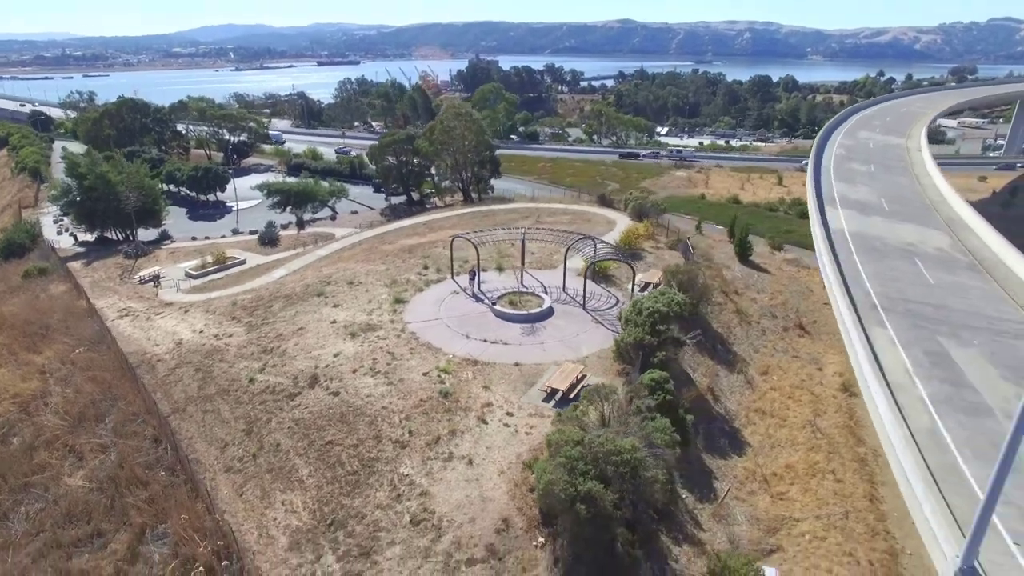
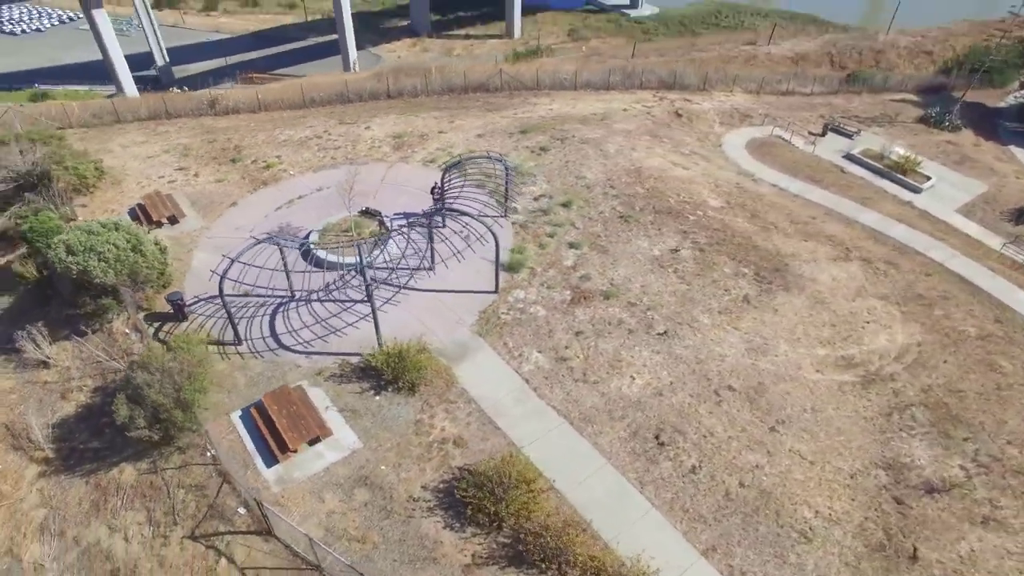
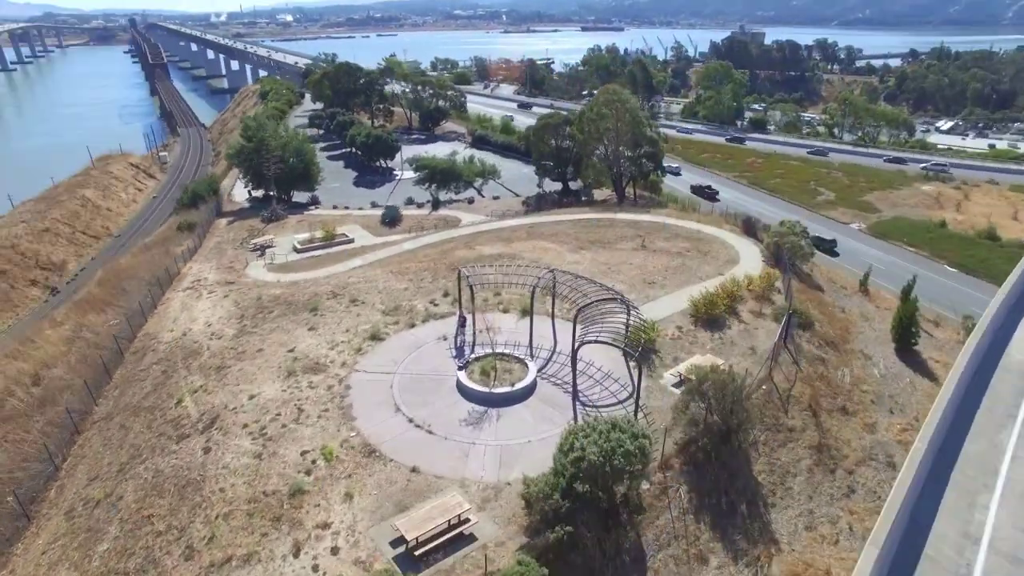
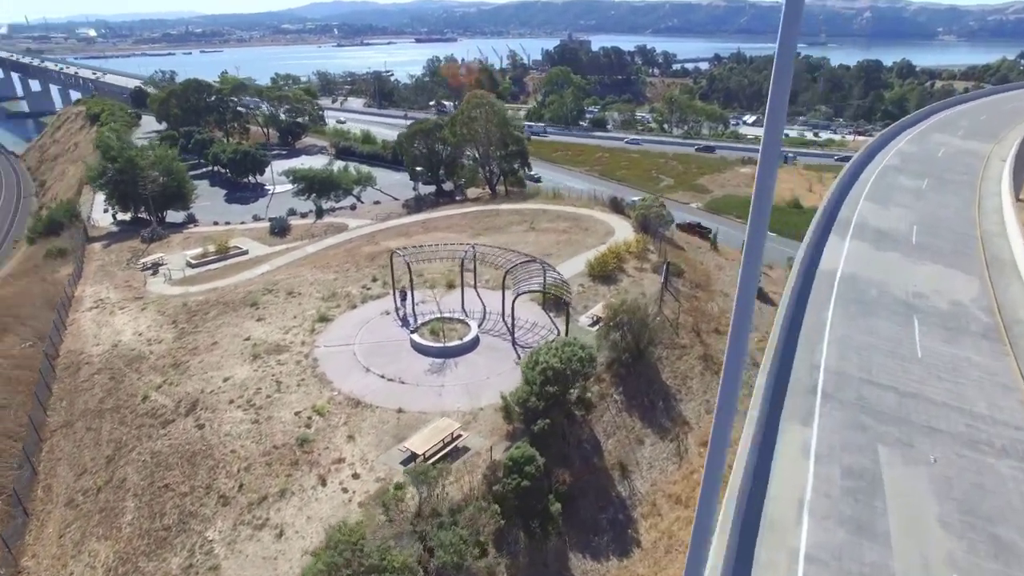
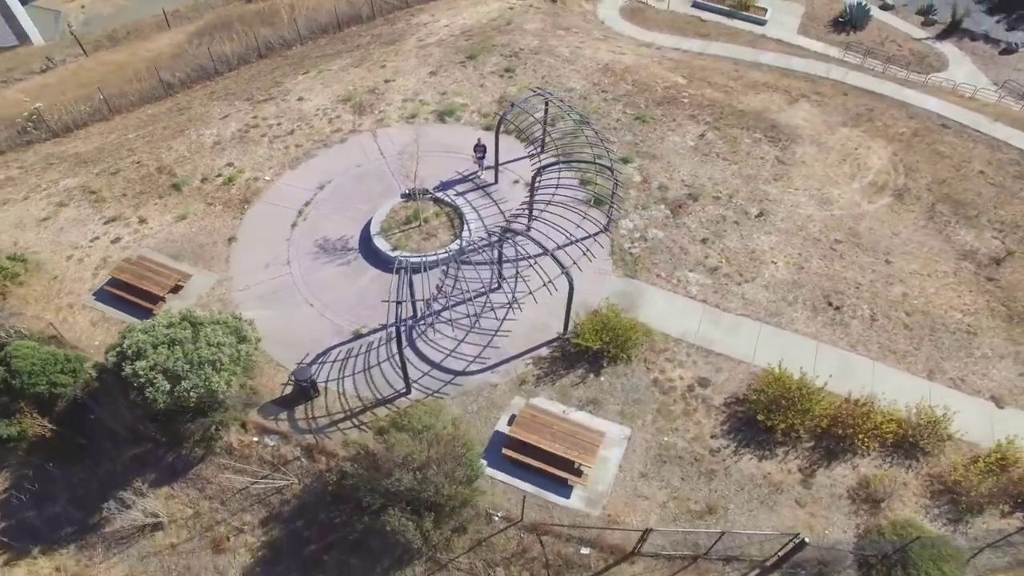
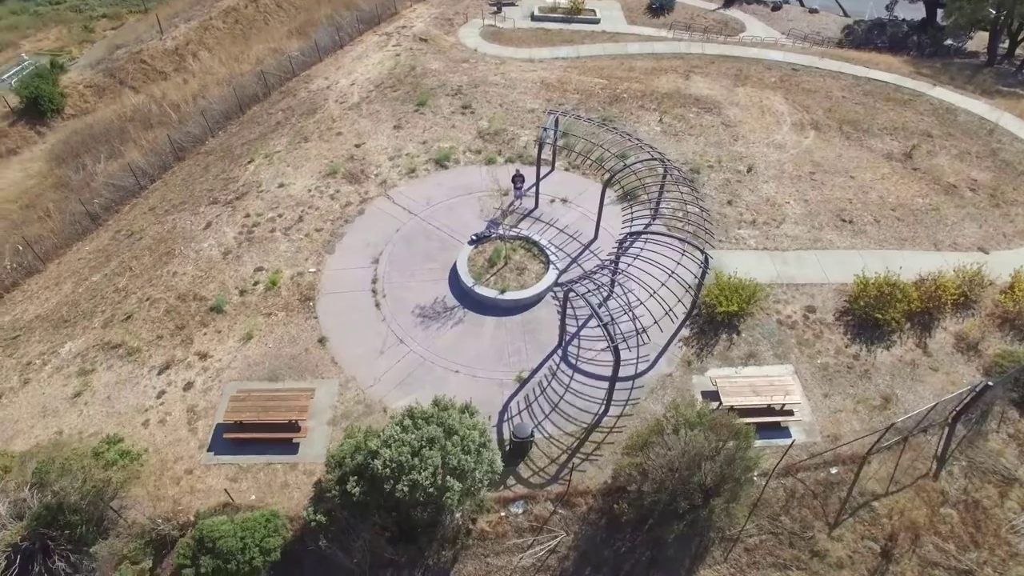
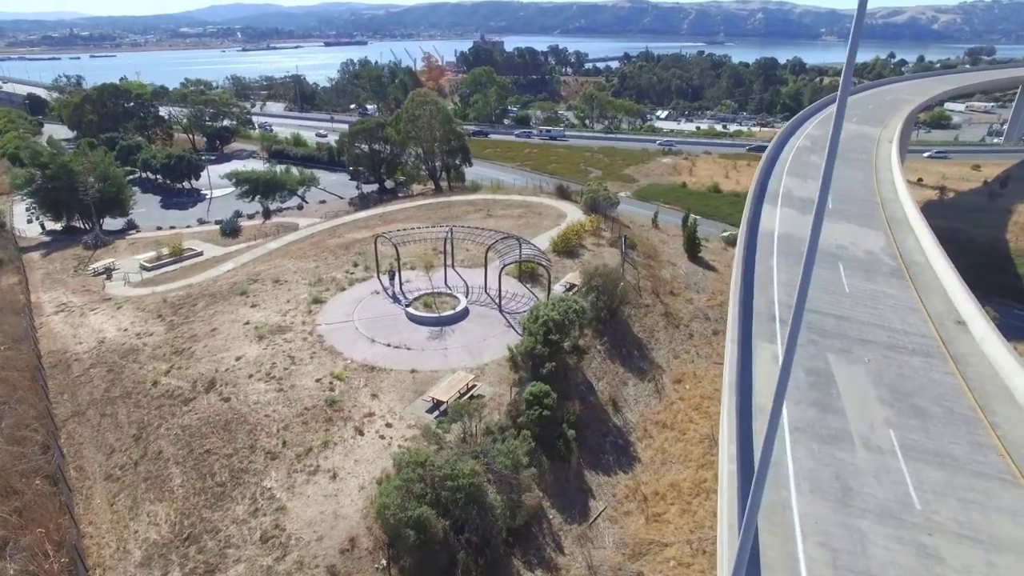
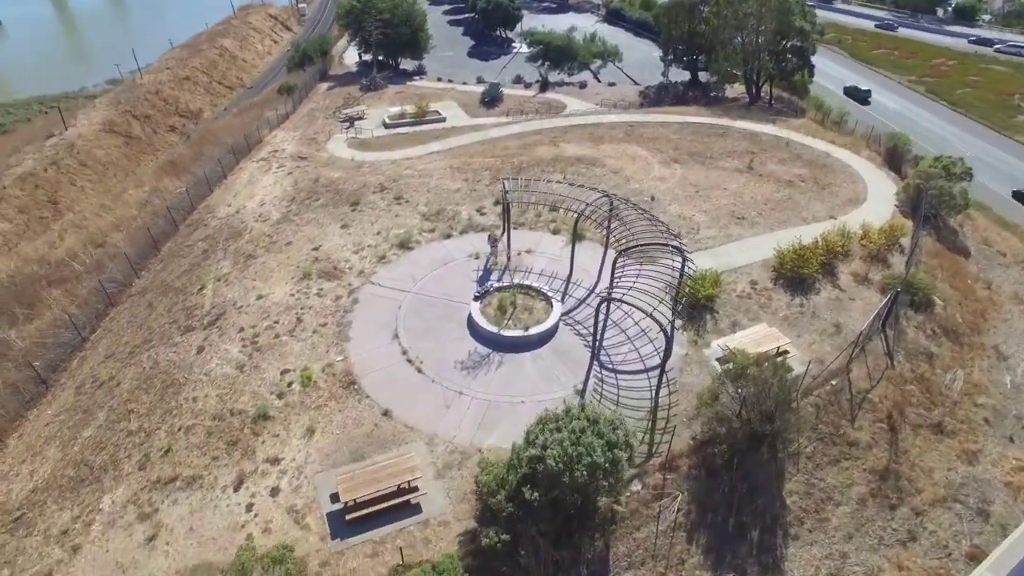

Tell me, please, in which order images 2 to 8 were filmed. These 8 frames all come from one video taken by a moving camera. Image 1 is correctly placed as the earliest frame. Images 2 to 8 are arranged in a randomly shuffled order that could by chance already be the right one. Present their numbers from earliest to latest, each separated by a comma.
7, 4, 3, 8, 6, 5, 2
